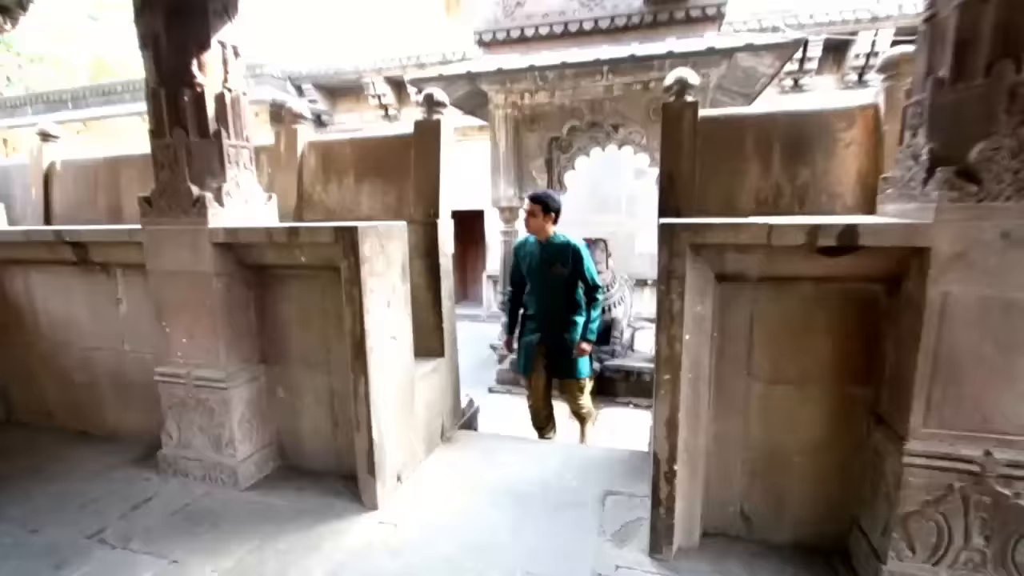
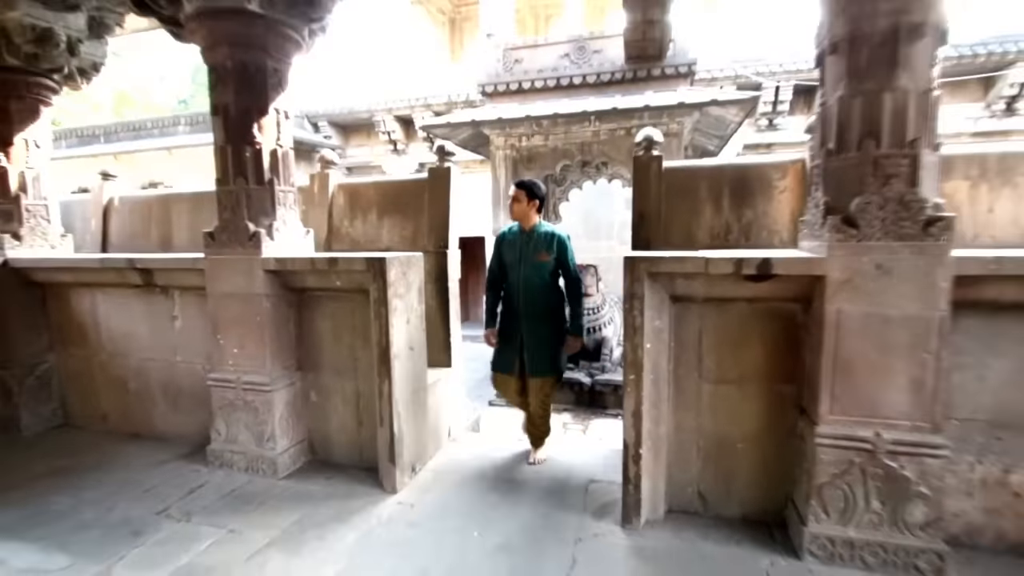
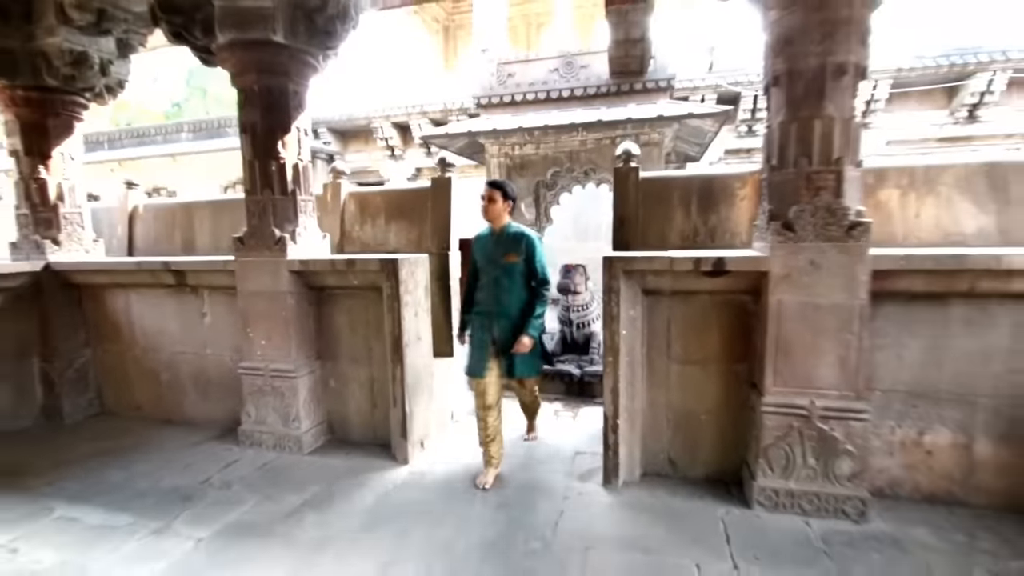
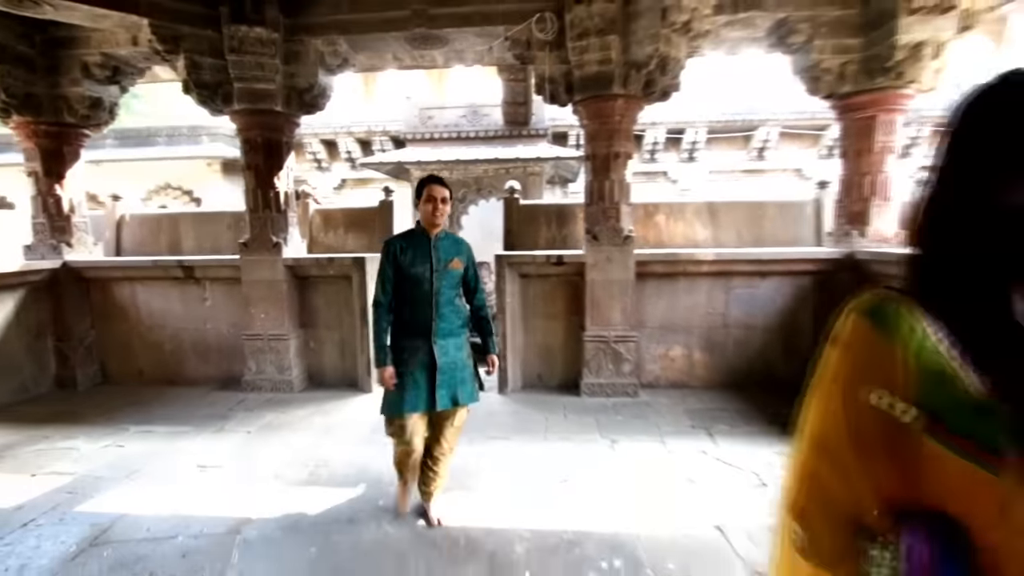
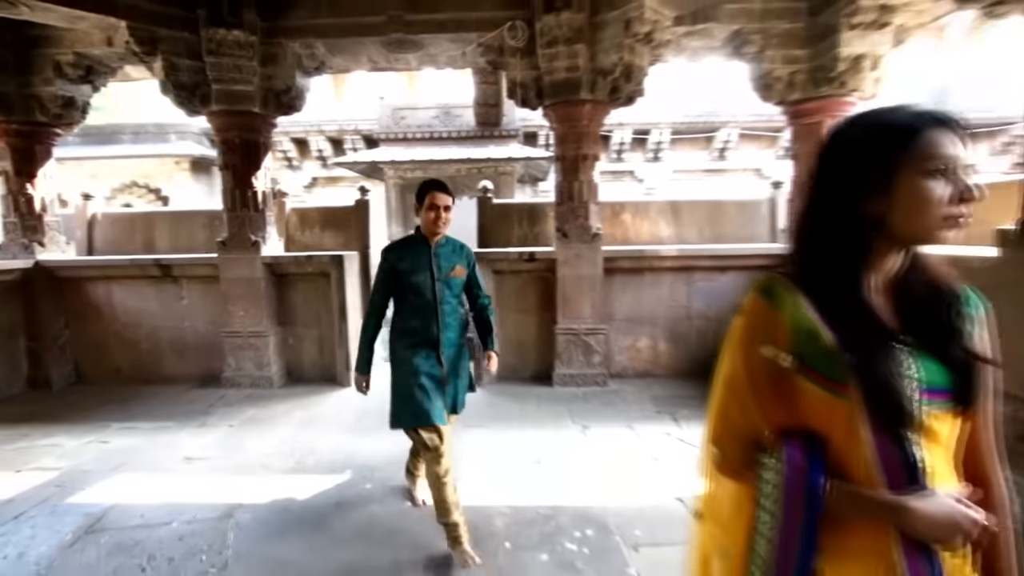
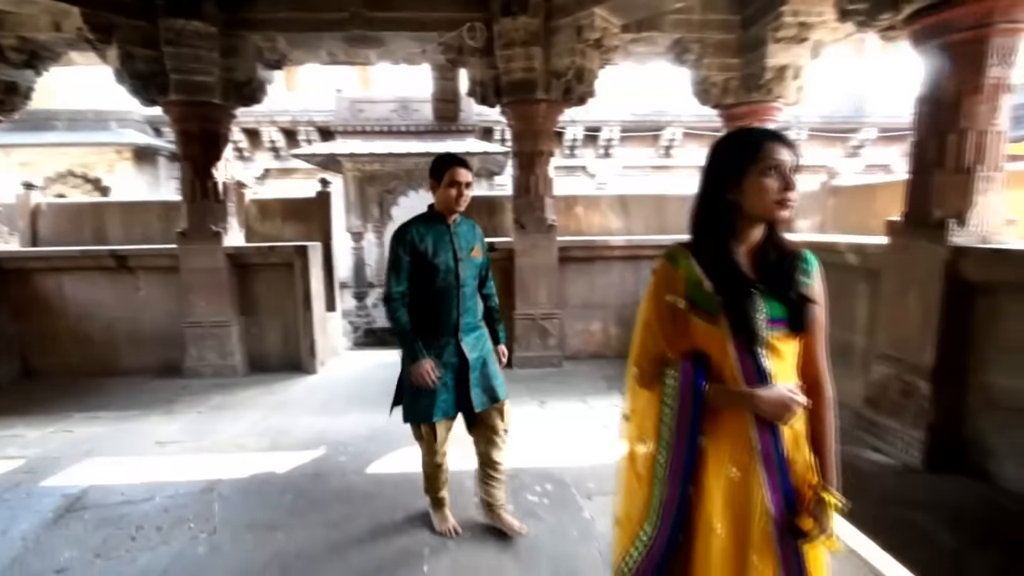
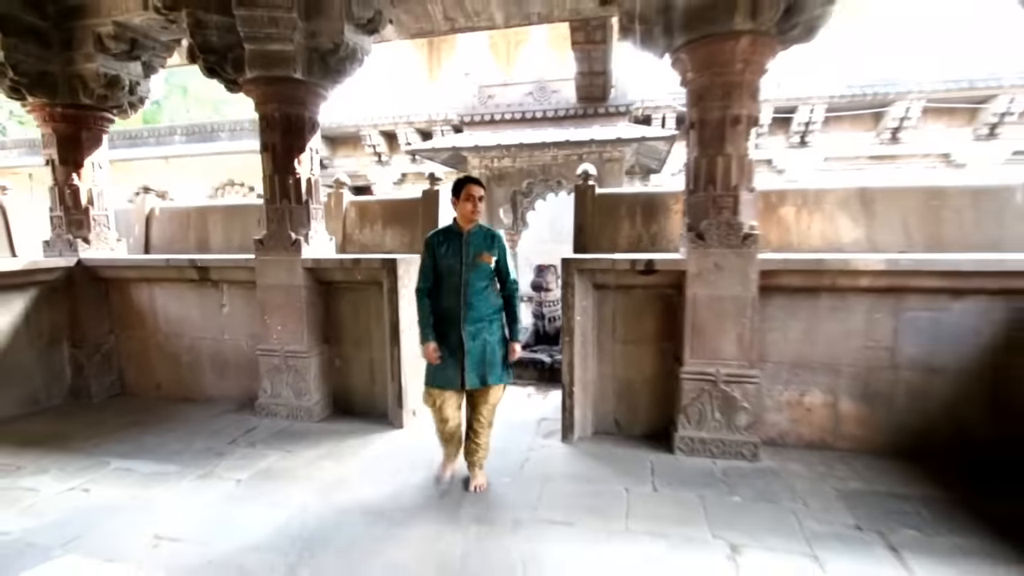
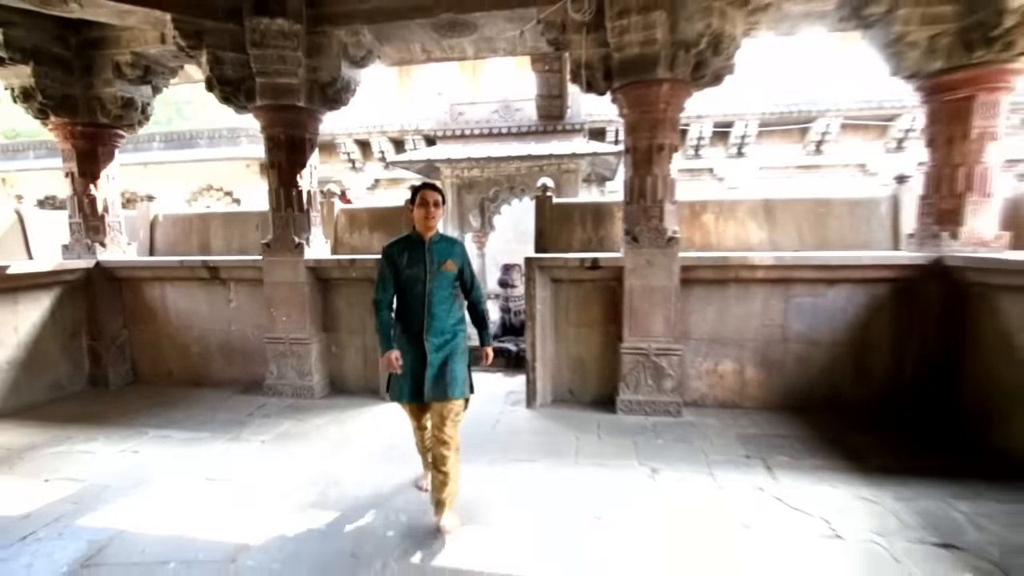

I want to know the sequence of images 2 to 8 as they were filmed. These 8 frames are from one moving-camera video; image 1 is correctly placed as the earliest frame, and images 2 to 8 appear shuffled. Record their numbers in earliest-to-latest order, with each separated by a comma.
2, 3, 7, 8, 4, 5, 6
